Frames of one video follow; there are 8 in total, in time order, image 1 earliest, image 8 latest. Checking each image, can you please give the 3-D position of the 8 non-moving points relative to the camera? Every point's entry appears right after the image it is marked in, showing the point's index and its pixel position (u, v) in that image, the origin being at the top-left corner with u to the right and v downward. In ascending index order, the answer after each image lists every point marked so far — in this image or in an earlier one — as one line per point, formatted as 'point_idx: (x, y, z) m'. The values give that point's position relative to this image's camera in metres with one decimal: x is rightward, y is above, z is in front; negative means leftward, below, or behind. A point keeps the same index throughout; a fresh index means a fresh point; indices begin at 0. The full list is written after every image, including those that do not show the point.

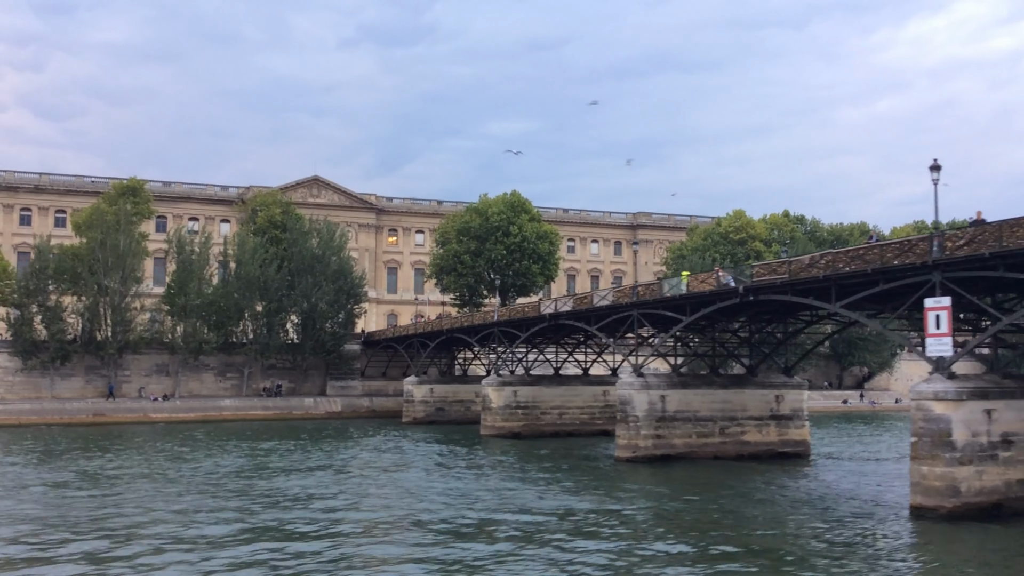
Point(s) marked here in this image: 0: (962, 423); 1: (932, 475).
0: (+8.9, -2.7, +19.9) m
1: (+8.3, -3.7, +19.9) m
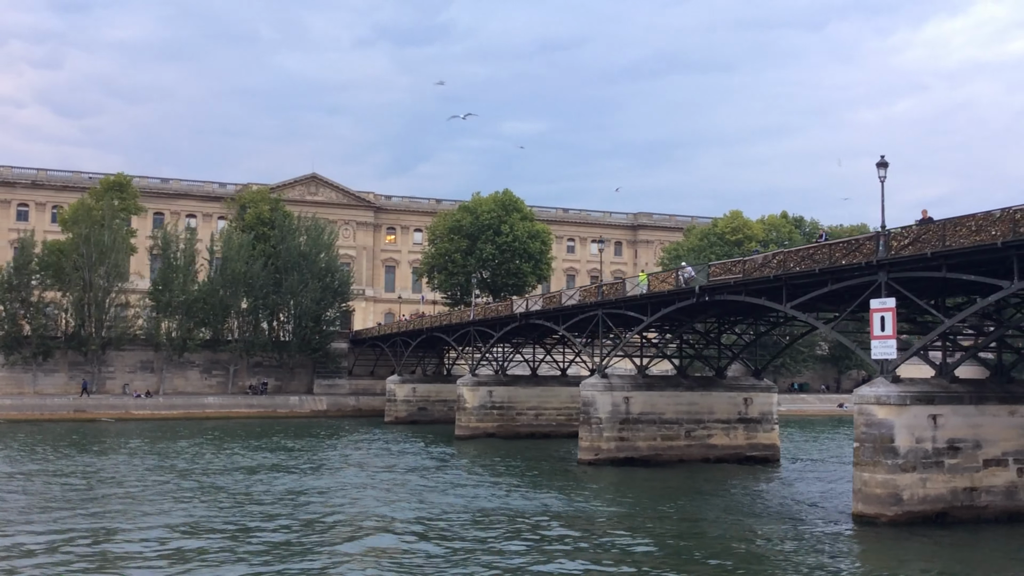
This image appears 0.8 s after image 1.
0: (+7.5, -2.7, +19.3) m
1: (+6.9, -3.7, +19.3) m
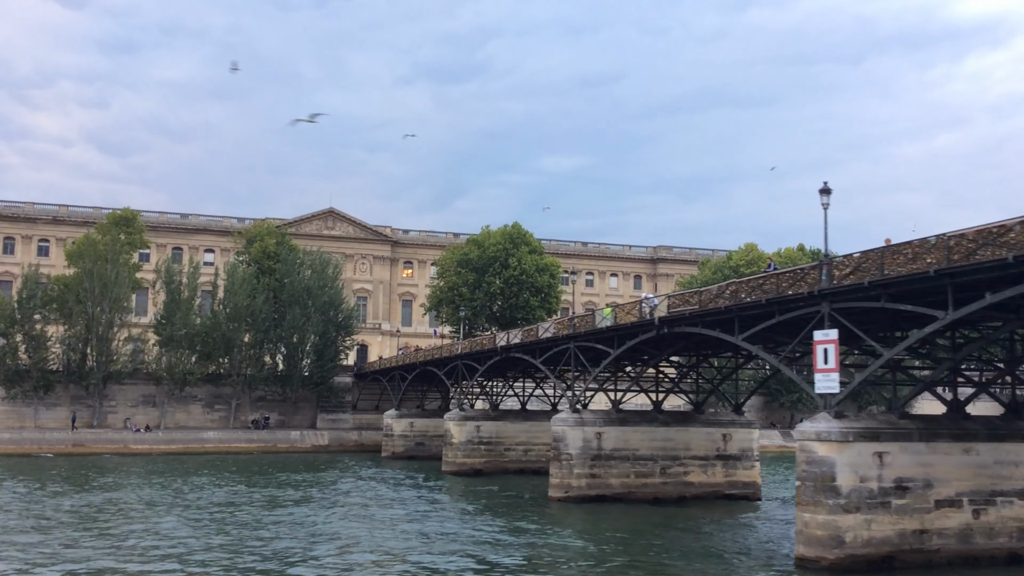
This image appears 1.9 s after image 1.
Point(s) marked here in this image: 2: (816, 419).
0: (+6.1, -3.3, +18.3) m
1: (+5.5, -4.3, +18.3) m
2: (+5.7, -2.4, +18.8) m
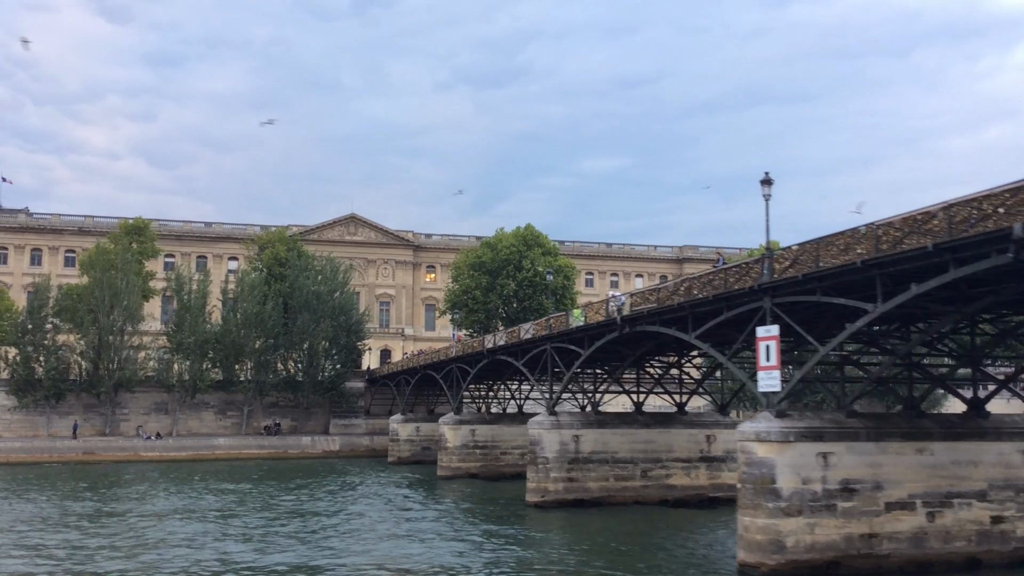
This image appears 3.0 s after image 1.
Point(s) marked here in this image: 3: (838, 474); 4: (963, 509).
0: (+4.8, -3.1, +17.5) m
1: (+4.2, -4.2, +17.5) m
2: (+4.4, -2.3, +18.0) m
3: (+5.7, -3.3, +17.7) m
4: (+8.2, -4.0, +18.3) m
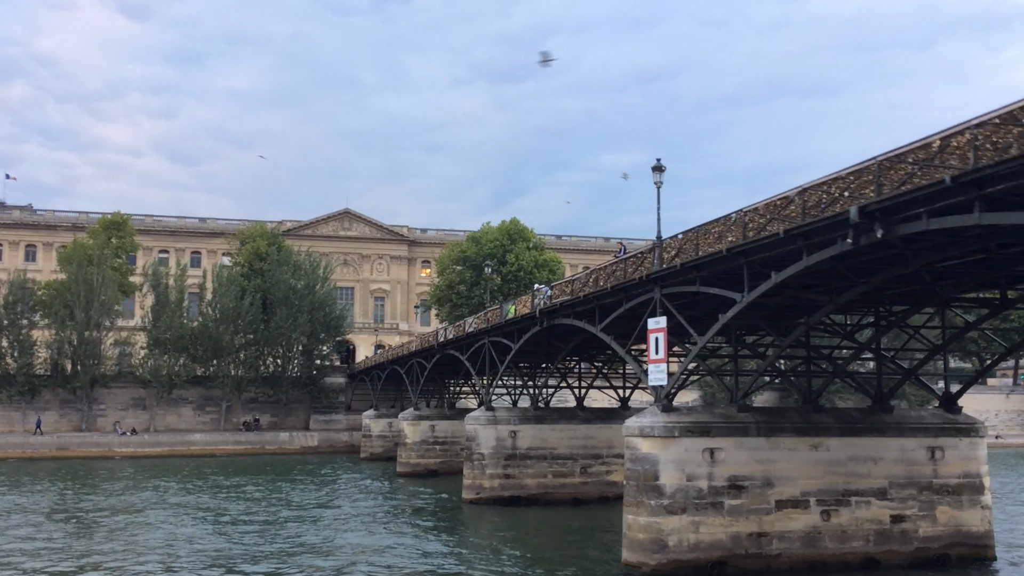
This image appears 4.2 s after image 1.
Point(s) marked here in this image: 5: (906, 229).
0: (+2.7, -3.0, +16.9) m
1: (+2.1, -4.0, +16.9) m
2: (+2.3, -2.2, +17.3) m
3: (+3.6, -3.1, +17.0) m
4: (+6.1, -3.8, +17.6) m
5: (+4.3, +0.6, +11.1) m
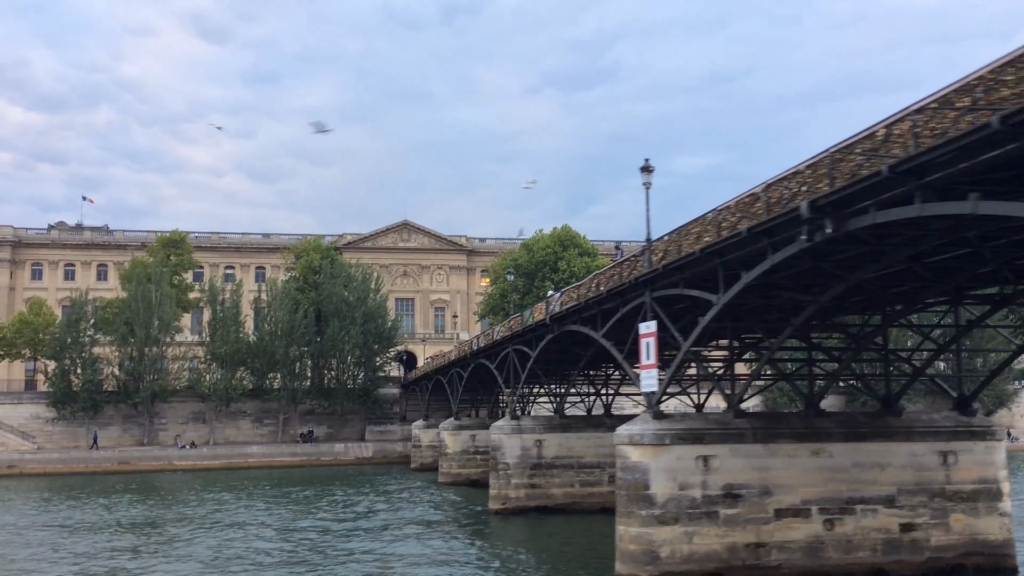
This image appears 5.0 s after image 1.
0: (+2.5, -3.0, +16.4) m
1: (+1.9, -4.1, +16.4) m
2: (+2.1, -2.2, +16.9) m
3: (+3.4, -3.1, +16.5) m
4: (+5.9, -3.8, +16.8) m
5: (+3.6, +0.7, +10.5) m
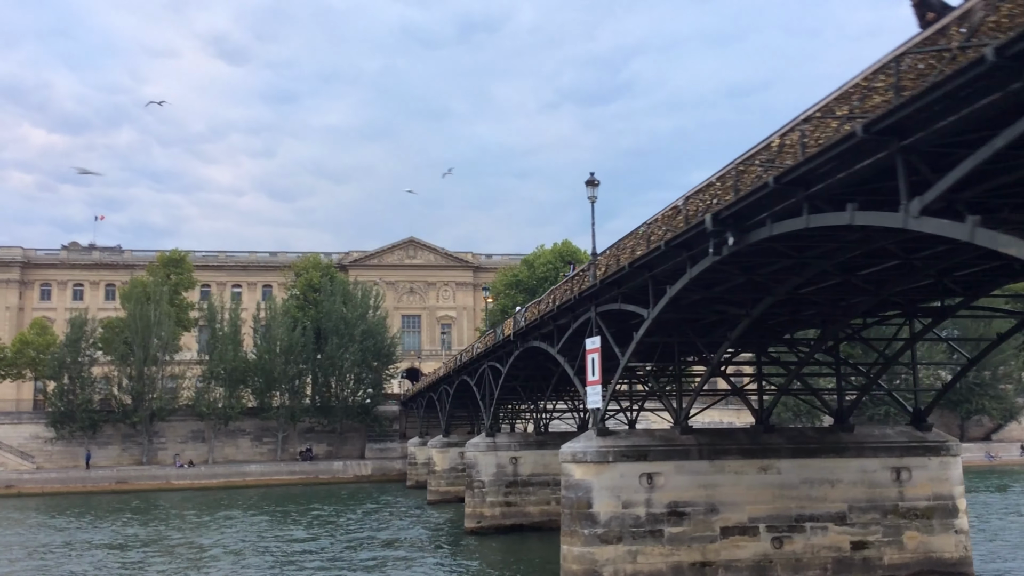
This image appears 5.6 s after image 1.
0: (+1.5, -3.3, +16.1) m
1: (+1.0, -4.3, +16.2) m
2: (+1.1, -2.5, +16.7) m
3: (+2.5, -3.4, +16.2) m
4: (+5.0, -4.0, +16.5) m
5: (+2.5, +0.5, +10.3) m
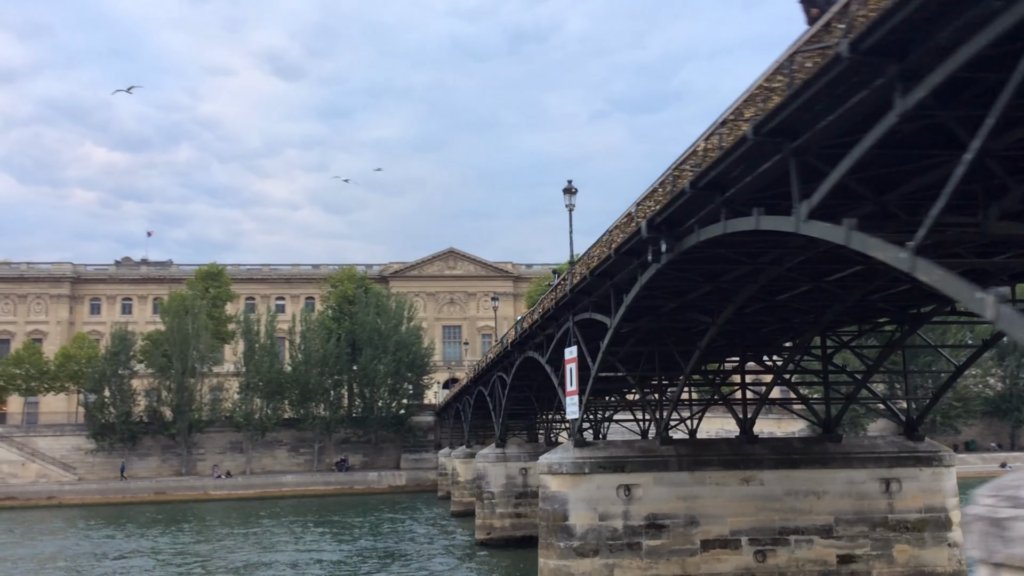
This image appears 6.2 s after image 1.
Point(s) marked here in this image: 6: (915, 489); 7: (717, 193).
0: (+1.1, -3.4, +15.9) m
1: (+0.6, -4.5, +16.0) m
2: (+0.7, -2.6, +16.4) m
3: (+2.1, -3.5, +15.9) m
4: (+4.6, -4.1, +16.1) m
5: (+1.8, +0.5, +10.0) m
6: (+6.6, -3.3, +16.4) m
7: (+1.9, +0.9, +9.0) m
